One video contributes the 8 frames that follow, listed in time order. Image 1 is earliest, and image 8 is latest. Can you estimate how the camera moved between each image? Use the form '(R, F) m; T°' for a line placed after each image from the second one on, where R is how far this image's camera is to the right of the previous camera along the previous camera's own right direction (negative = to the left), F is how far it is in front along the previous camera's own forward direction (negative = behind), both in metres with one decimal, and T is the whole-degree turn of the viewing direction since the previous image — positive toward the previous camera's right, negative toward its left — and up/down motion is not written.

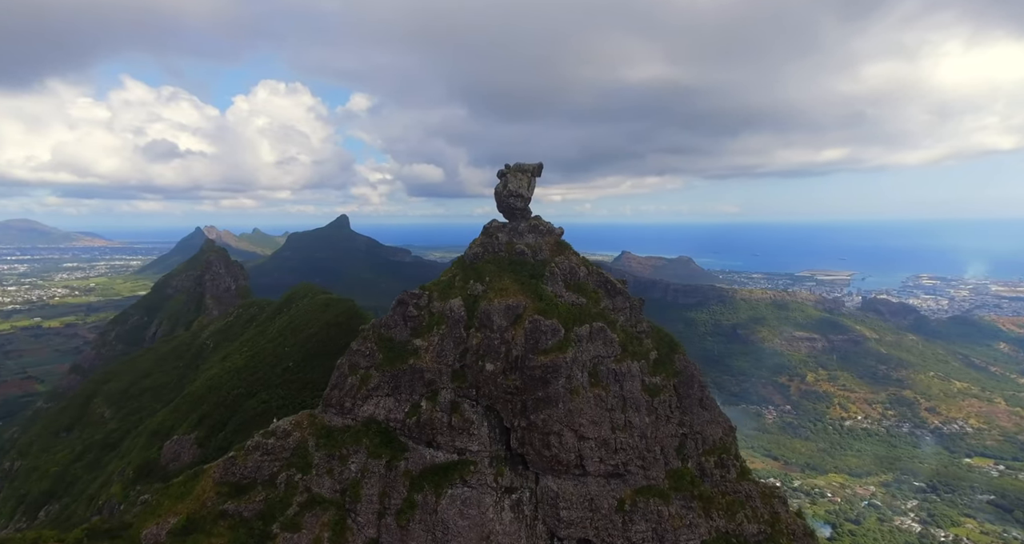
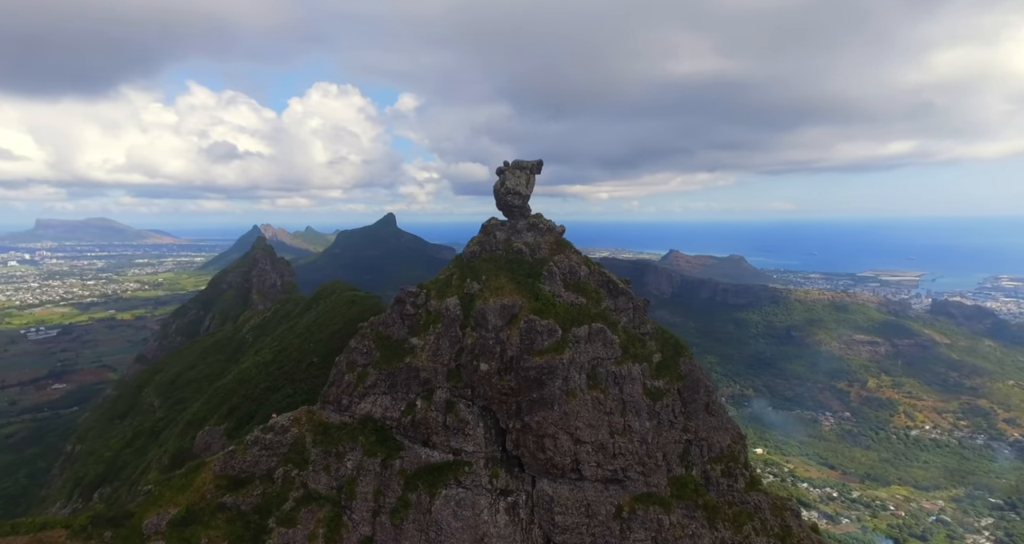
(+2.8, +1.0) m; -3°
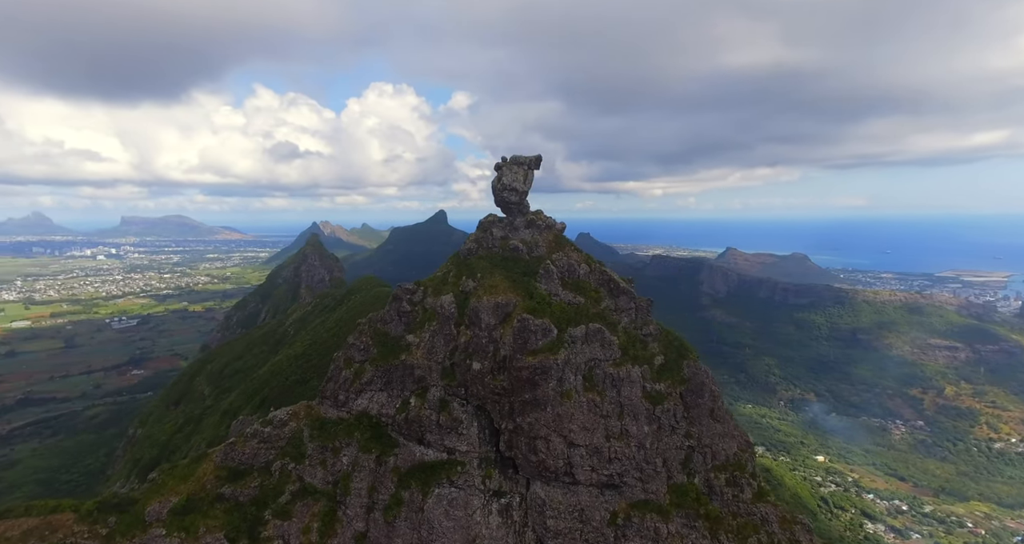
(+3.0, +1.0) m; -4°
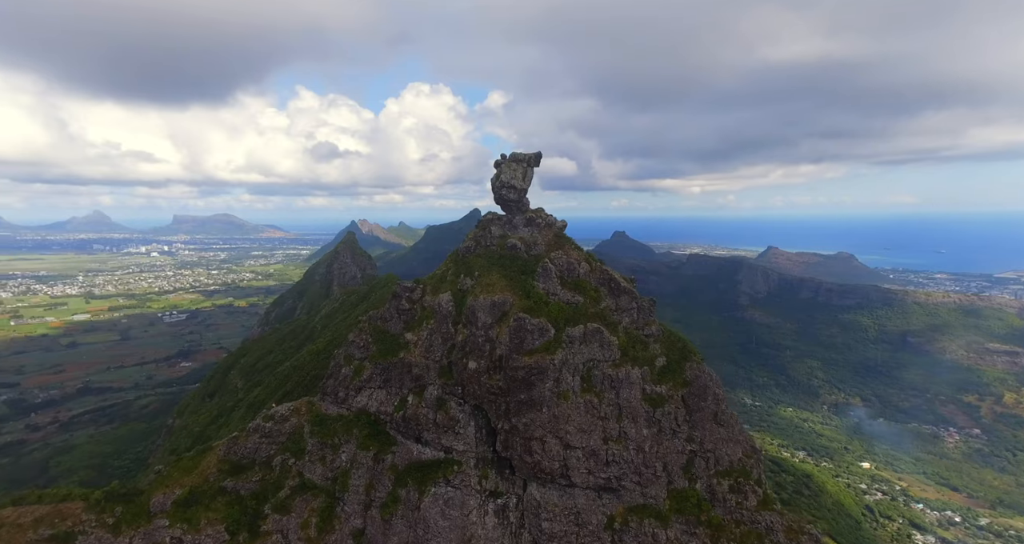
(+2.0, +0.6) m; -3°
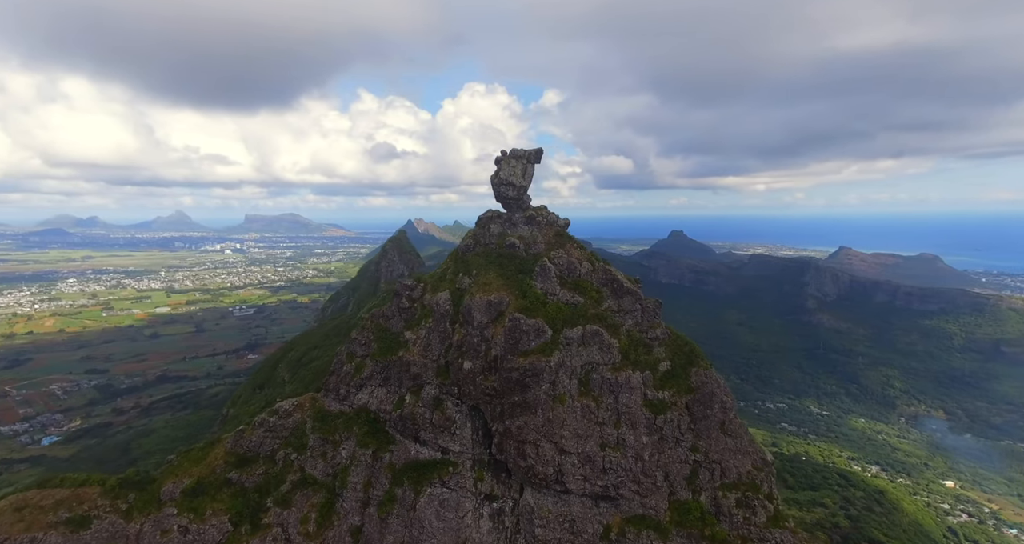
(+3.2, +1.0) m; -4°
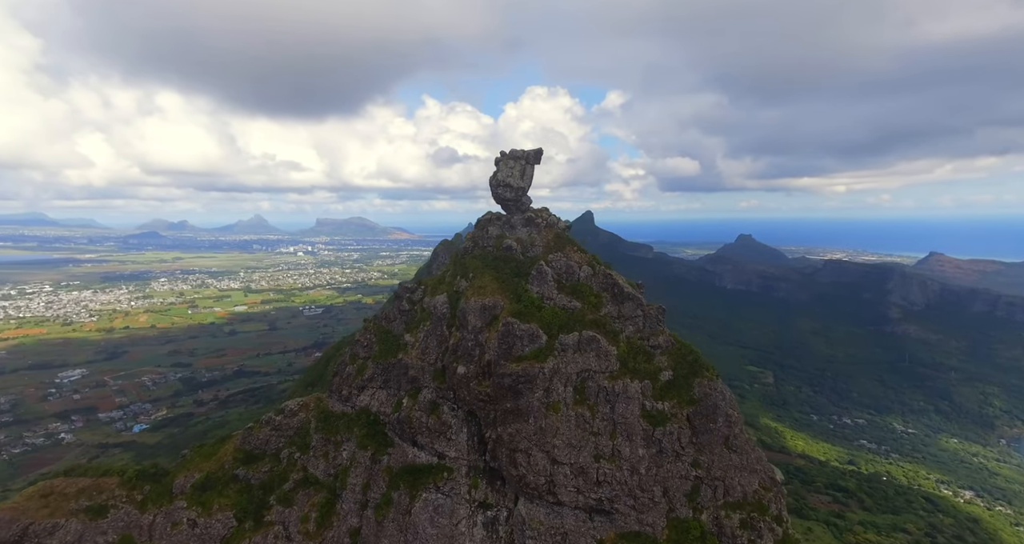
(+3.5, +0.8) m; -5°
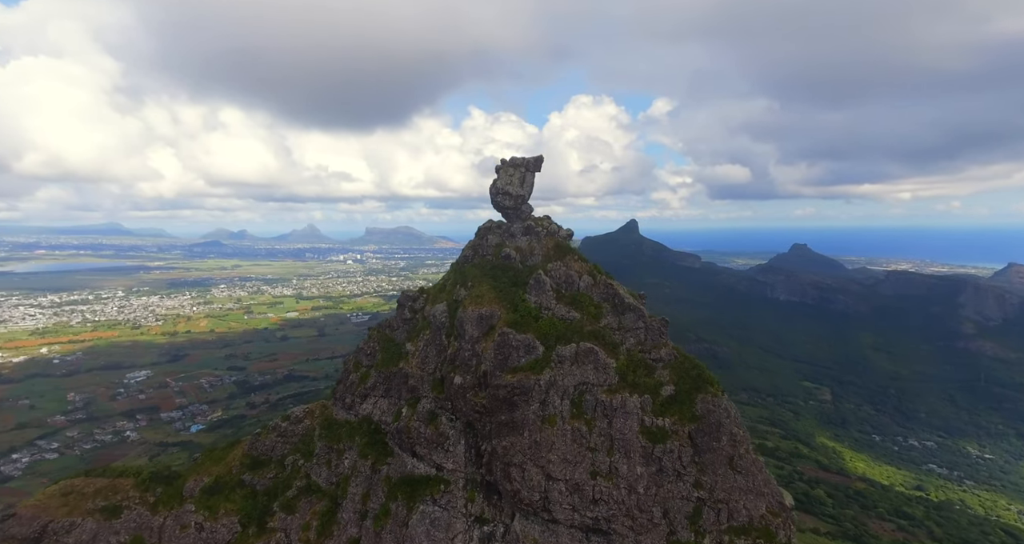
(+2.7, +0.5) m; -4°
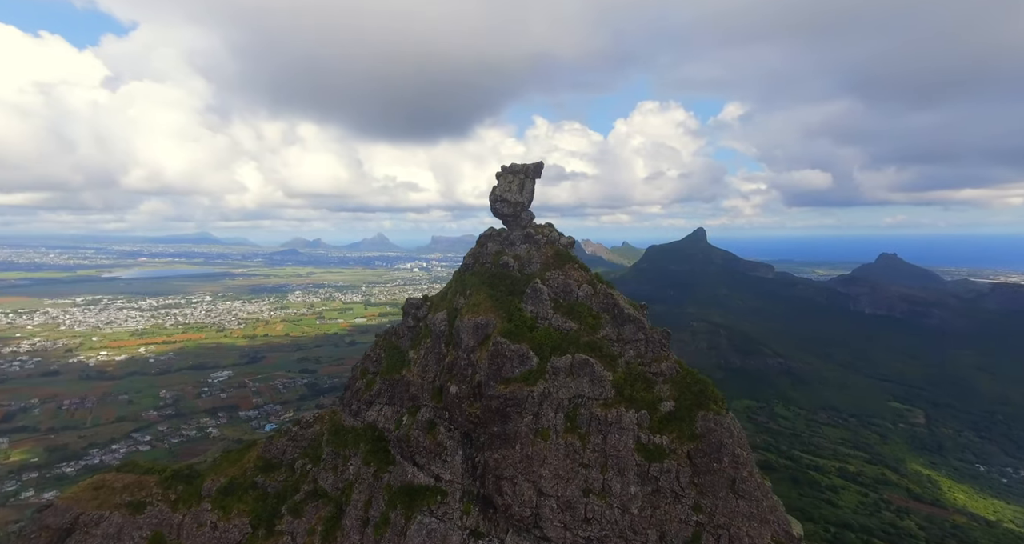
(+3.7, +0.5) m; -5°
